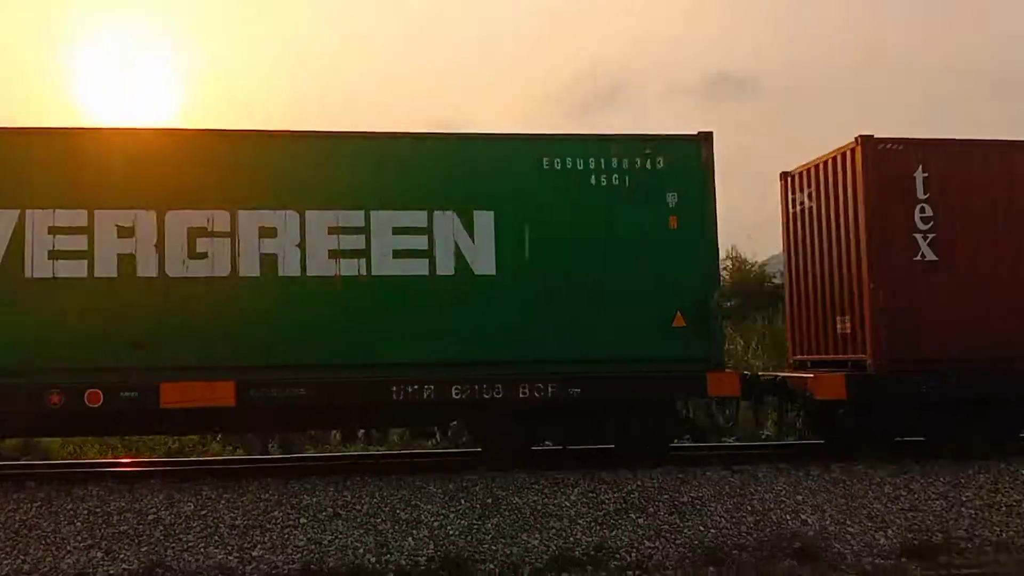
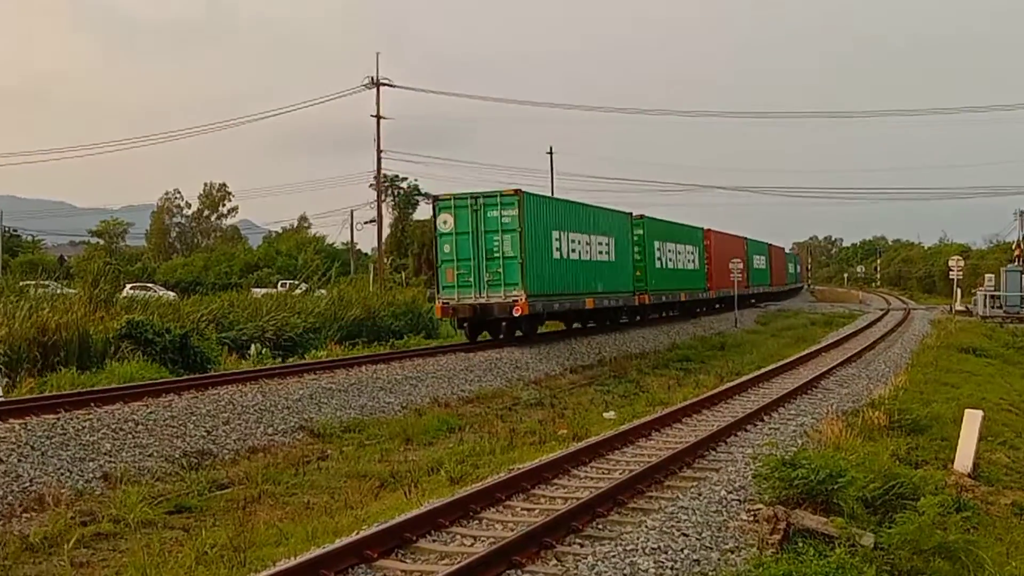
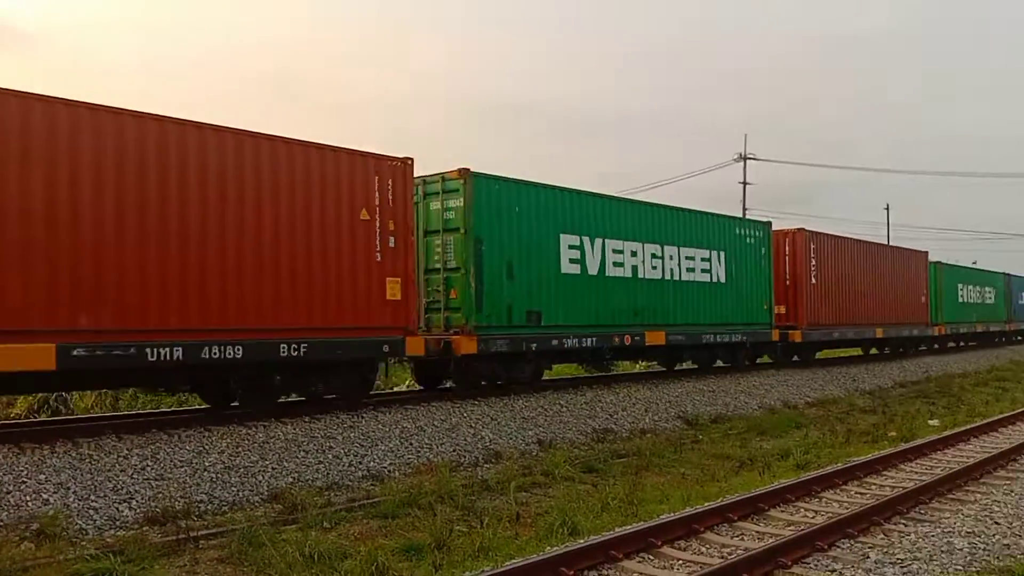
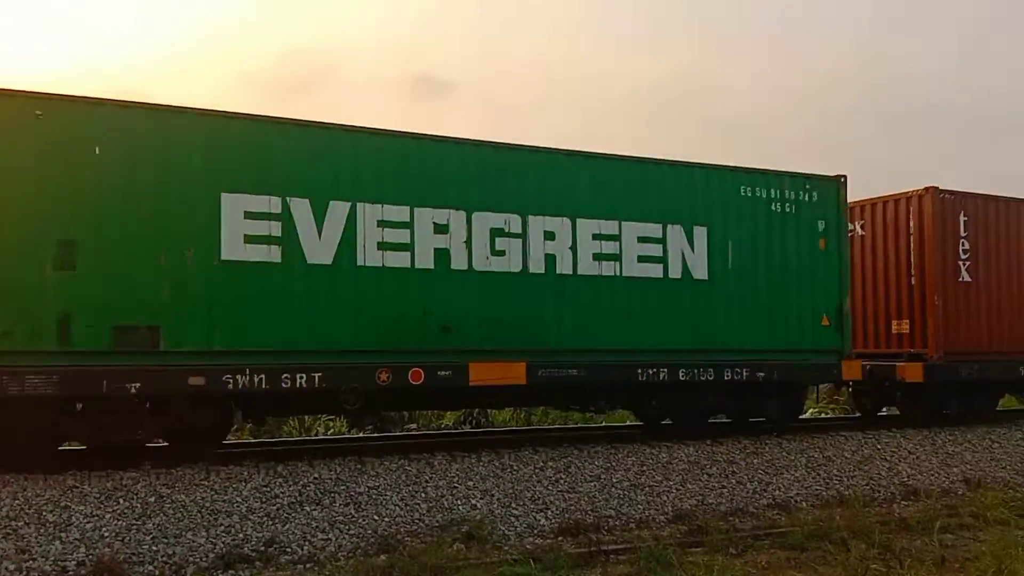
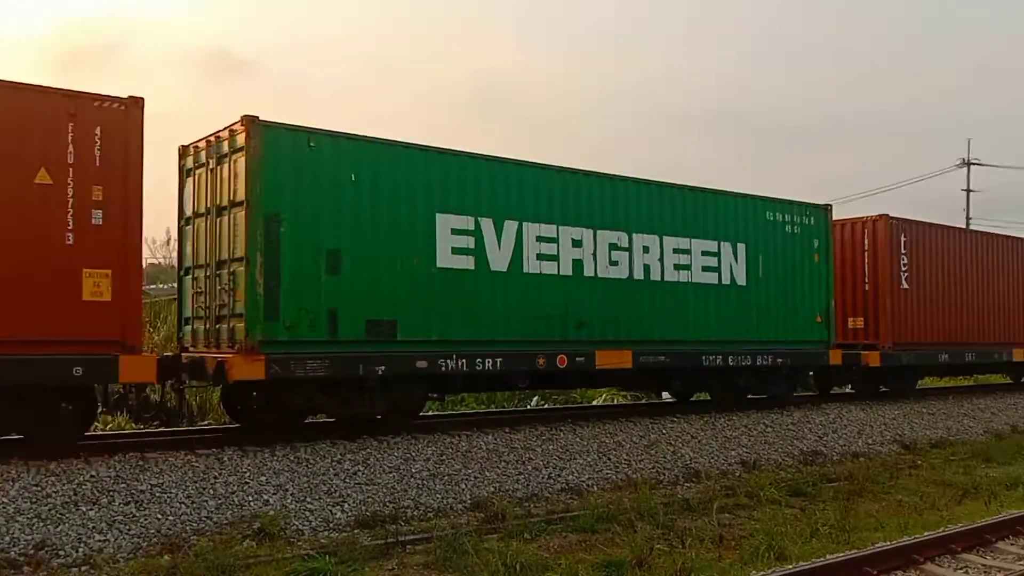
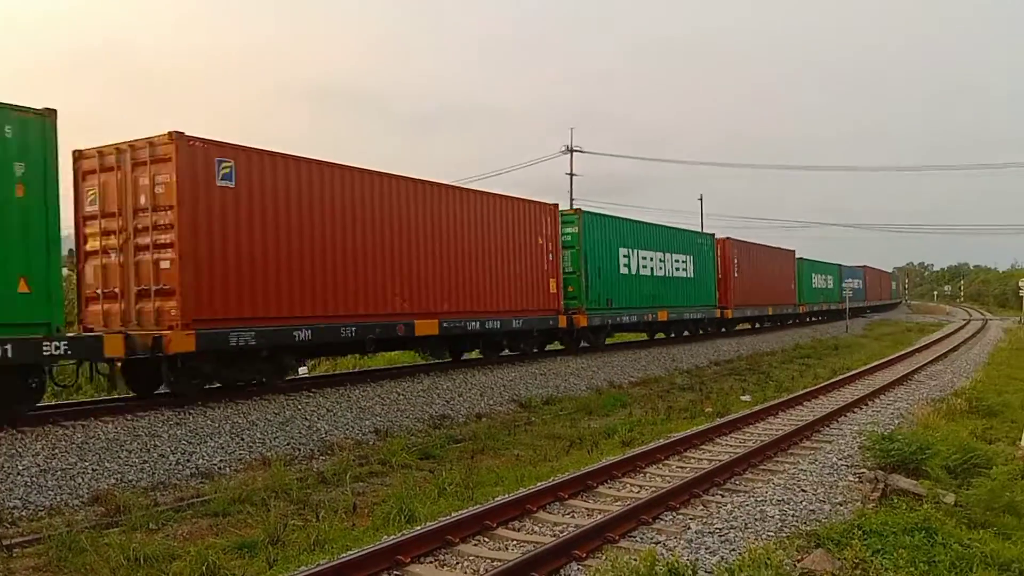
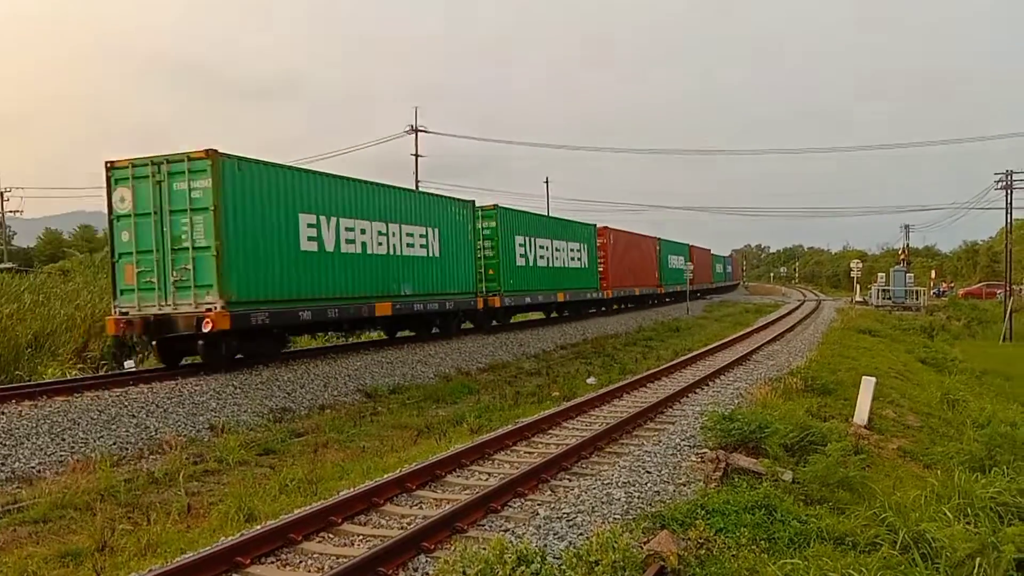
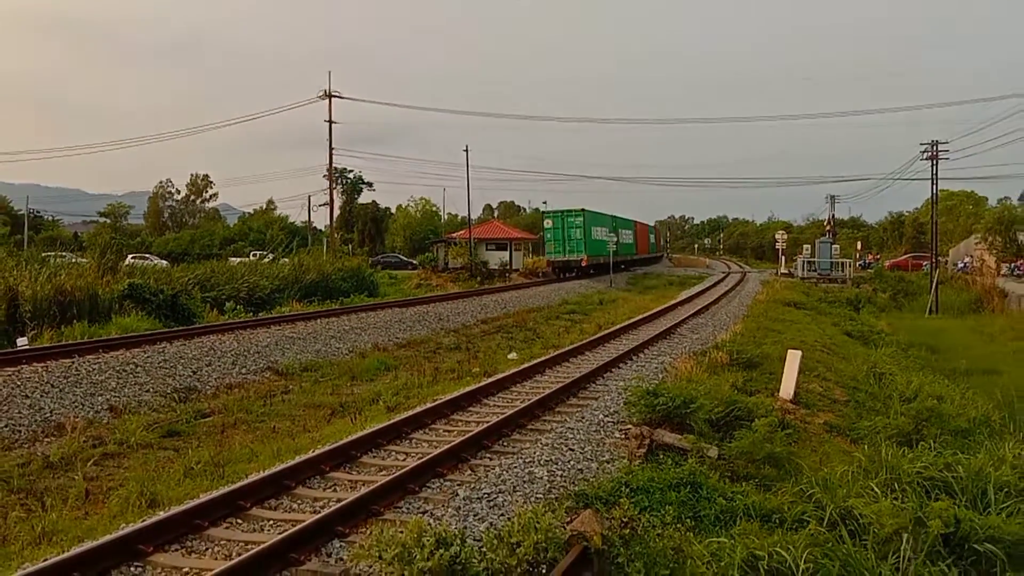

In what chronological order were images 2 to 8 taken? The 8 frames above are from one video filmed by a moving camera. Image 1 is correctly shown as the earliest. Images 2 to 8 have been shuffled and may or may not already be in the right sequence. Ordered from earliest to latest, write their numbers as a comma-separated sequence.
4, 5, 3, 6, 7, 2, 8
